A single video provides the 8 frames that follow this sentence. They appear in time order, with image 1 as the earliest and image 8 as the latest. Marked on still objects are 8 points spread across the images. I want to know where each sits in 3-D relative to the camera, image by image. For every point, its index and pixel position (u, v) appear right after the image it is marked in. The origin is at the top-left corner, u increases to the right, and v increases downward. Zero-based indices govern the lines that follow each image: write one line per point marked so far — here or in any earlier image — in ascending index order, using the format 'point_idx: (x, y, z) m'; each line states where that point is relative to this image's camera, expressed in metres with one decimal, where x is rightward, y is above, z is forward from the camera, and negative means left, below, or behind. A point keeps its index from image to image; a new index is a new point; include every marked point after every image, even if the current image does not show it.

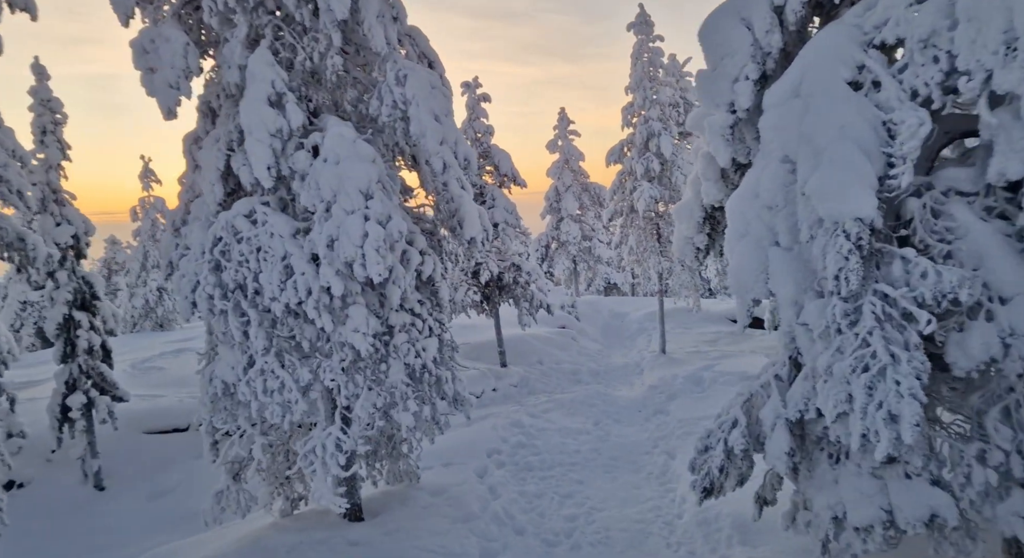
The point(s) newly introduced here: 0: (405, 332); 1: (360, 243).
0: (-1.6, -0.8, +10.0) m
1: (-2.0, +0.5, +8.5) m
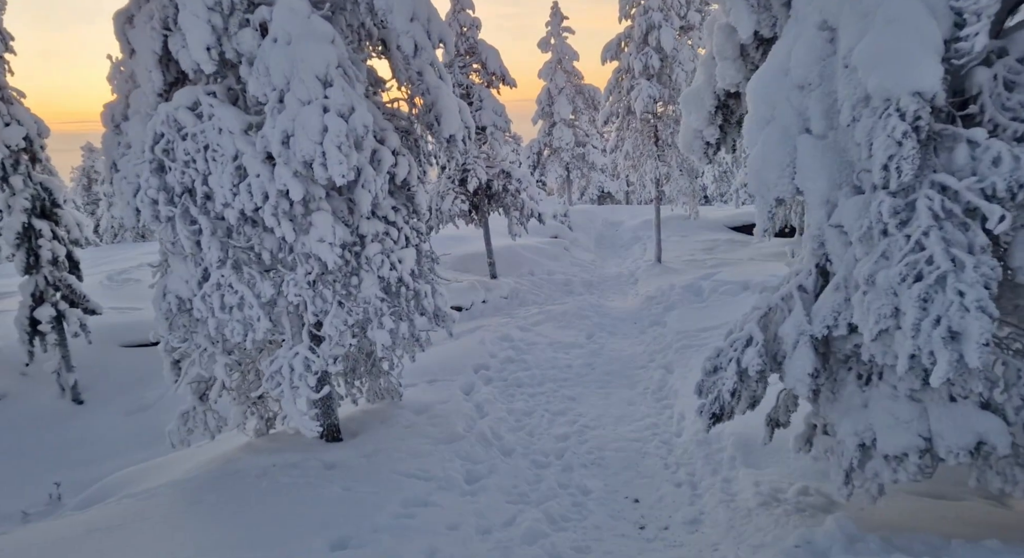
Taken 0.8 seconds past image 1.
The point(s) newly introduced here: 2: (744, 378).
0: (-1.8, +0.5, +8.9) m
1: (-2.2, +1.6, +7.3) m
2: (+2.1, -0.9, +6.1) m
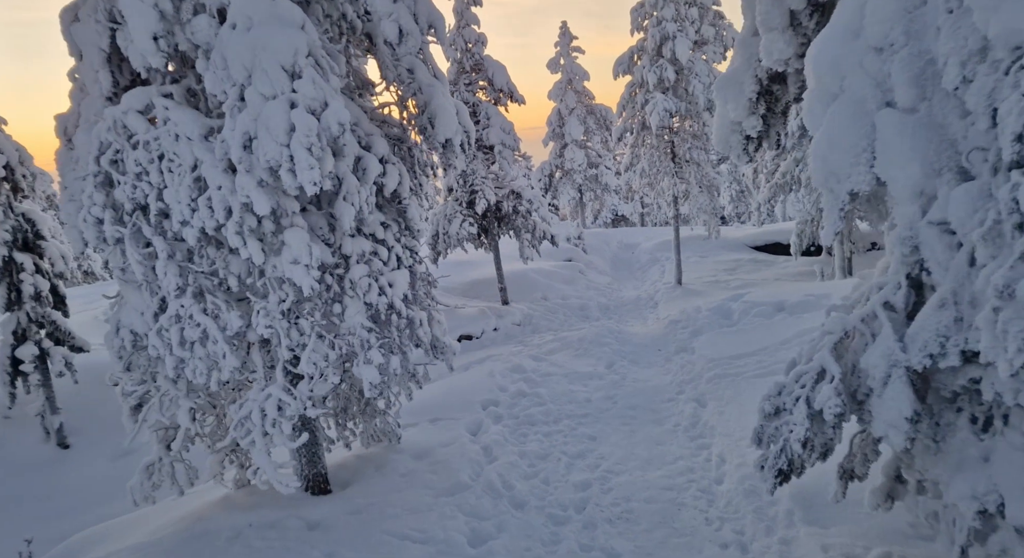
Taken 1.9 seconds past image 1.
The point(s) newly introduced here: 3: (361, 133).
0: (-1.7, +0.2, +7.7) m
1: (-2.1, +1.3, +6.2) m
2: (+2.2, -1.0, +4.7) m
3: (-1.8, +1.7, +7.8) m
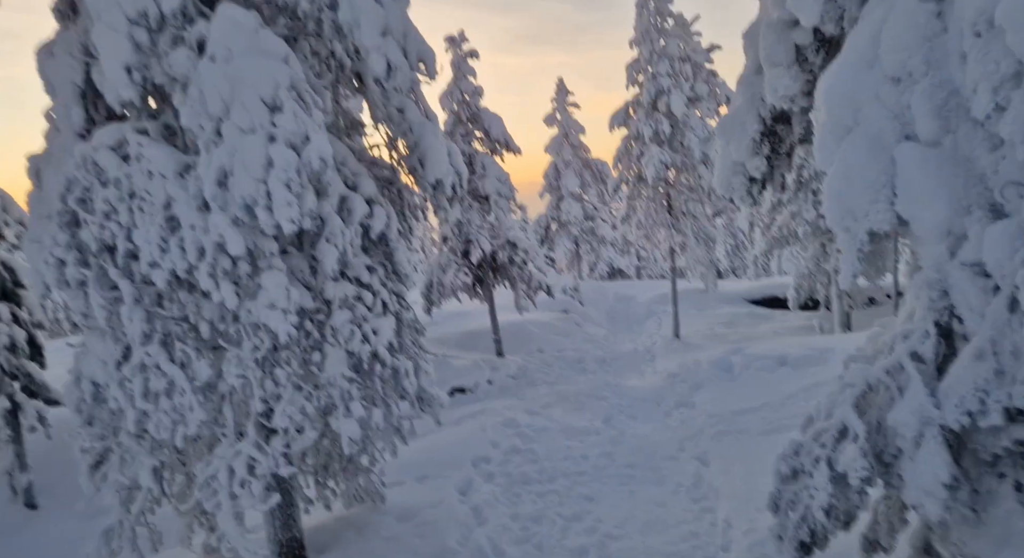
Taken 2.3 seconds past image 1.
0: (-1.8, -0.3, +7.3) m
1: (-2.2, +0.9, +5.8) m
2: (+2.1, -1.3, +4.2) m
3: (-1.9, +1.2, +7.4) m
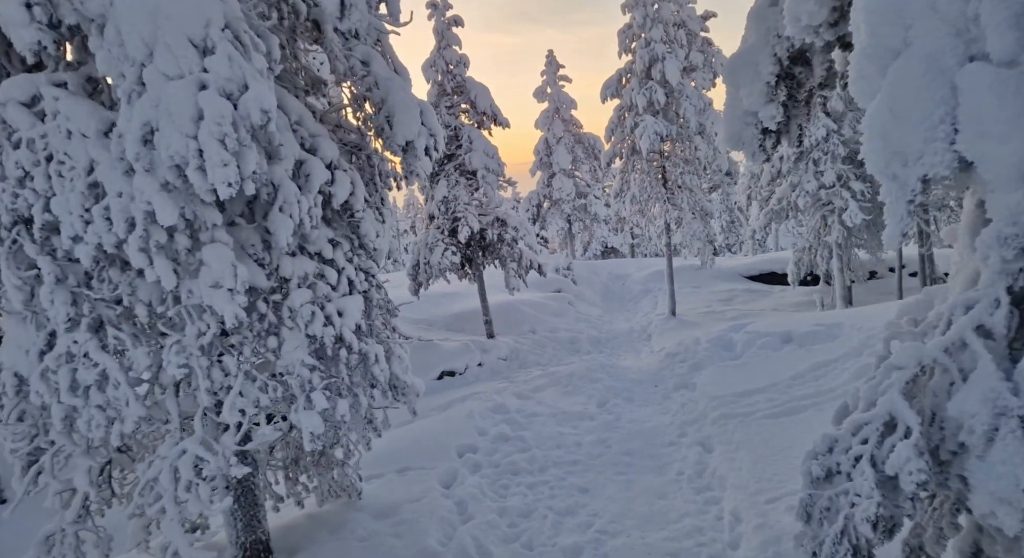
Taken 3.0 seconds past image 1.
0: (-2.0, -0.1, +6.4) m
1: (-2.4, +1.1, +4.9) m
2: (+2.0, -1.1, +3.4) m
3: (-2.1, +1.4, +6.6) m
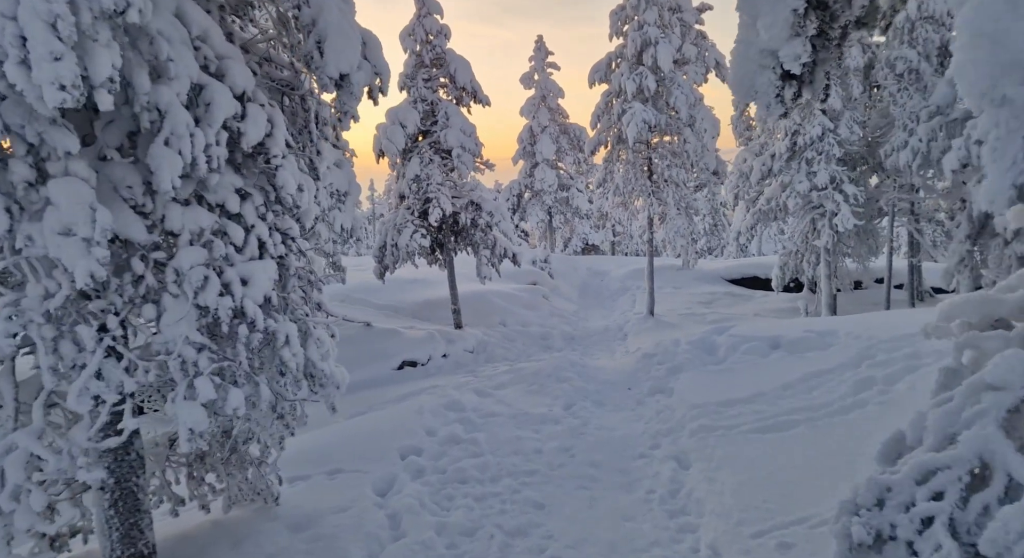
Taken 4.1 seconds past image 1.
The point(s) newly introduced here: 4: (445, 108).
0: (-2.4, +0.2, +5.1) m
1: (-2.7, +1.5, +3.6) m
2: (+1.6, -1.0, +2.2) m
3: (-2.4, +1.8, +5.2) m
4: (-2.0, +5.1, +19.5) m
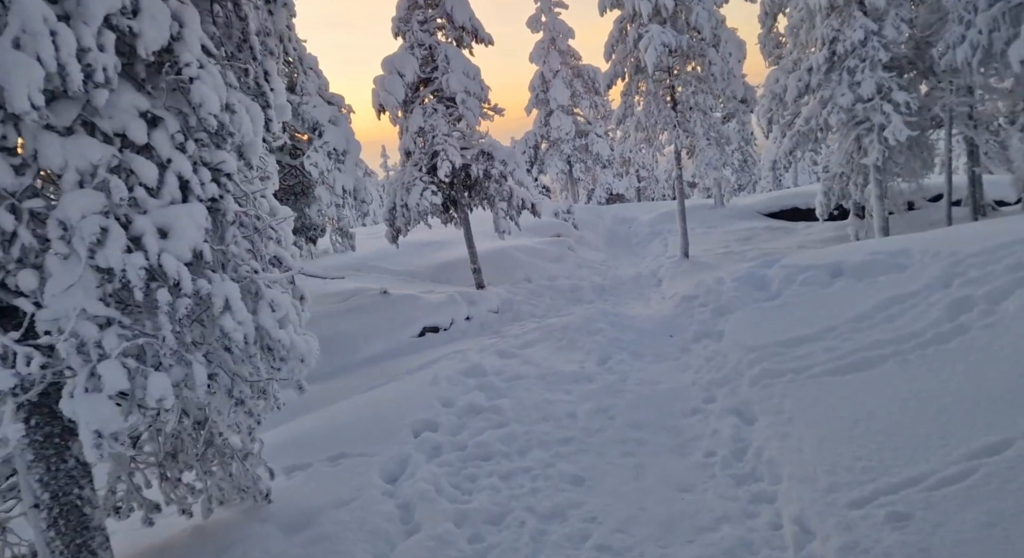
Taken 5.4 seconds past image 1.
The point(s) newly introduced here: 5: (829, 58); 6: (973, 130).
0: (-2.4, +0.5, +3.8) m
1: (-2.9, +1.6, +2.2) m
2: (+1.5, -0.6, +0.8) m
3: (-2.5, +2.1, +3.8) m
4: (-1.8, +6.2, +17.9) m
5: (+8.8, +6.1, +18.4) m
6: (+13.2, +4.2, +18.8) m
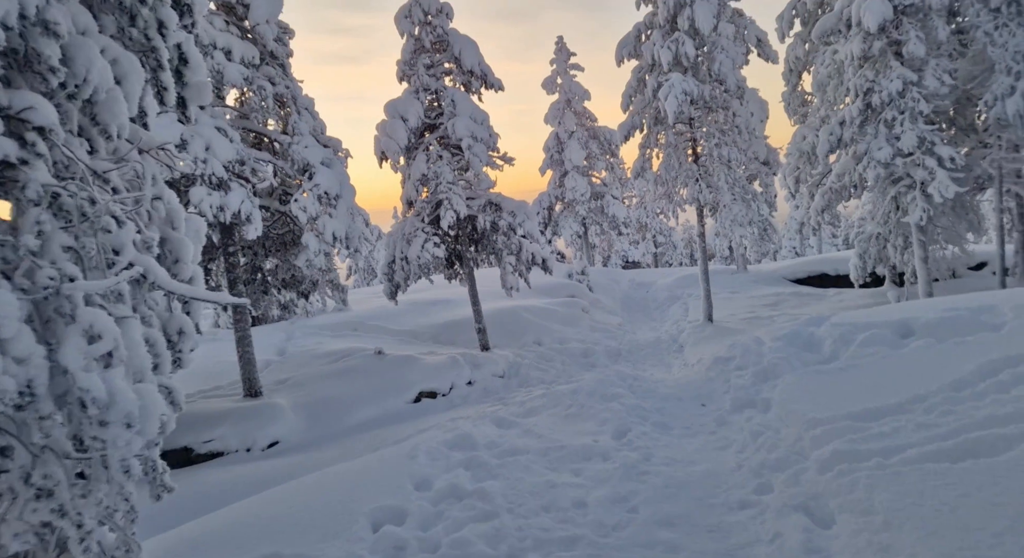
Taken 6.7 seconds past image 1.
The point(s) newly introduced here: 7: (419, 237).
0: (-2.6, +0.5, +2.3) m
1: (-3.0, +1.8, +0.8) m
2: (+1.3, -0.3, -0.9) m
3: (-2.7, +2.1, +2.4) m
4: (-1.6, +4.7, +16.8) m
5: (+9.1, +4.4, +17.1) m
6: (+13.5, +2.4, +17.2) m
7: (-2.4, +1.1, +16.9) m
